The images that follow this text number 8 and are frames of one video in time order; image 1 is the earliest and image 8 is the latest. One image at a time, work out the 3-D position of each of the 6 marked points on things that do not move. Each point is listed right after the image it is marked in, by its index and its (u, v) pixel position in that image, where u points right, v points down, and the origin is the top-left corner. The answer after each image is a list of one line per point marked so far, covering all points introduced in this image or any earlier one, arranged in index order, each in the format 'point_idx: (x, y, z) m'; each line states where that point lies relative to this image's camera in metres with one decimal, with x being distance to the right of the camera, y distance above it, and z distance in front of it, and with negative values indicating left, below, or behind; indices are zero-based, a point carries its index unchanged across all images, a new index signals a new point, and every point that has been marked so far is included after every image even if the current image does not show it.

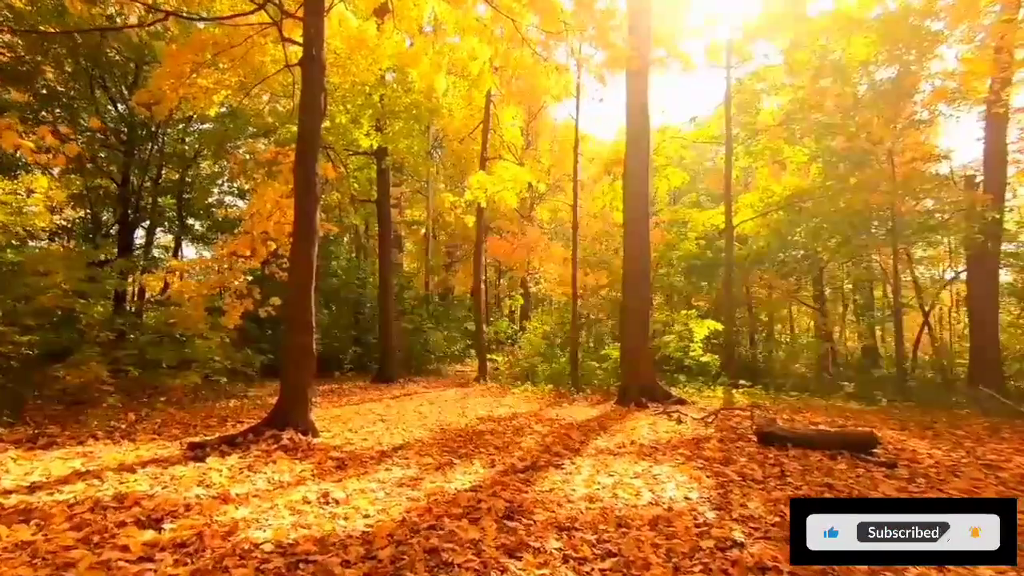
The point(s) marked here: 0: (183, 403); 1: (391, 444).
0: (-5.0, -1.8, +8.2) m
1: (-1.3, -1.7, +5.8) m
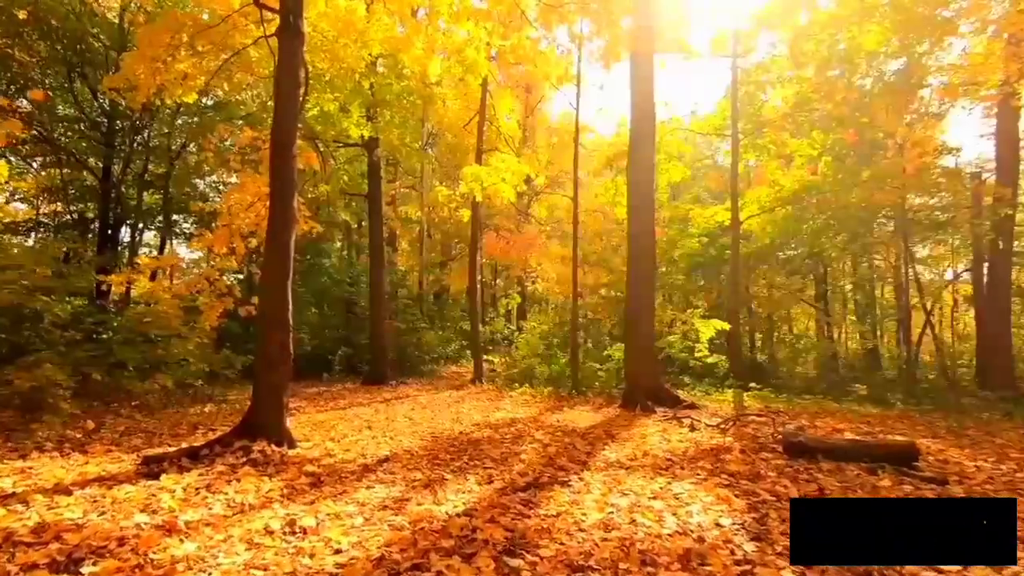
0: (-5.0, -1.7, +7.5) m
1: (-1.3, -1.6, +5.2) m
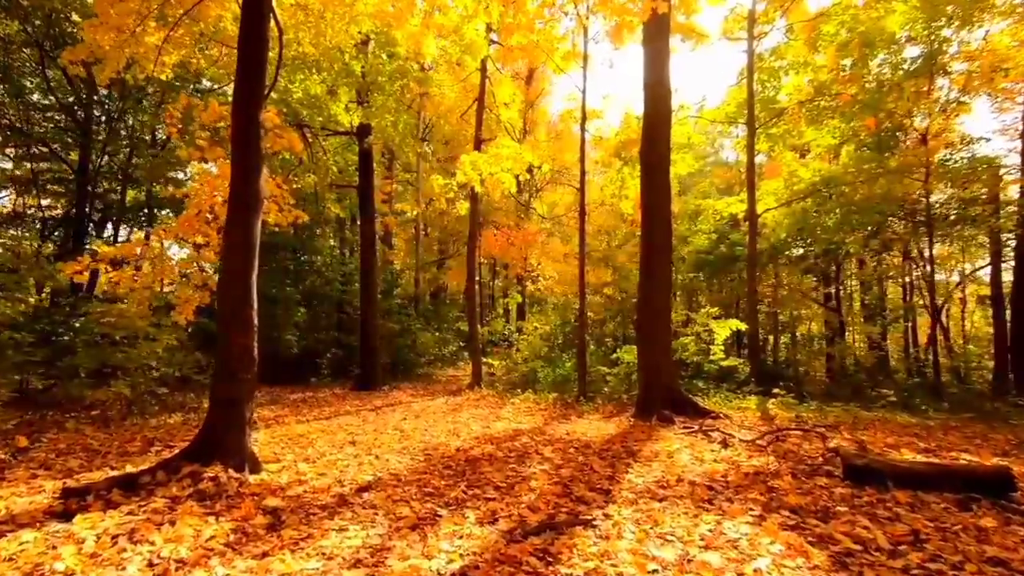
0: (-5.0, -1.7, +6.7) m
1: (-1.2, -1.5, +4.3) m
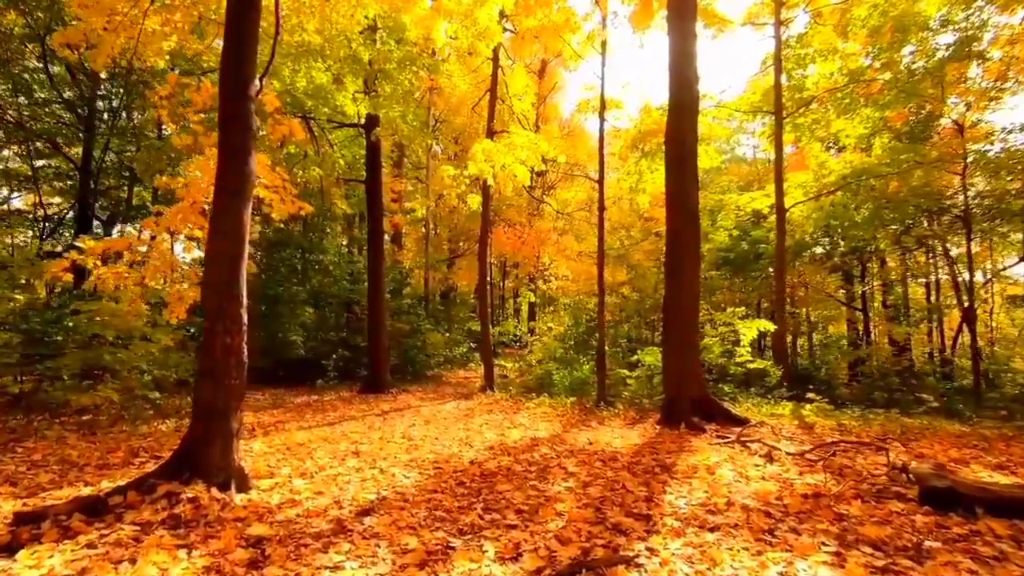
0: (-4.8, -1.6, +6.2) m
1: (-1.1, -1.5, +3.8) m
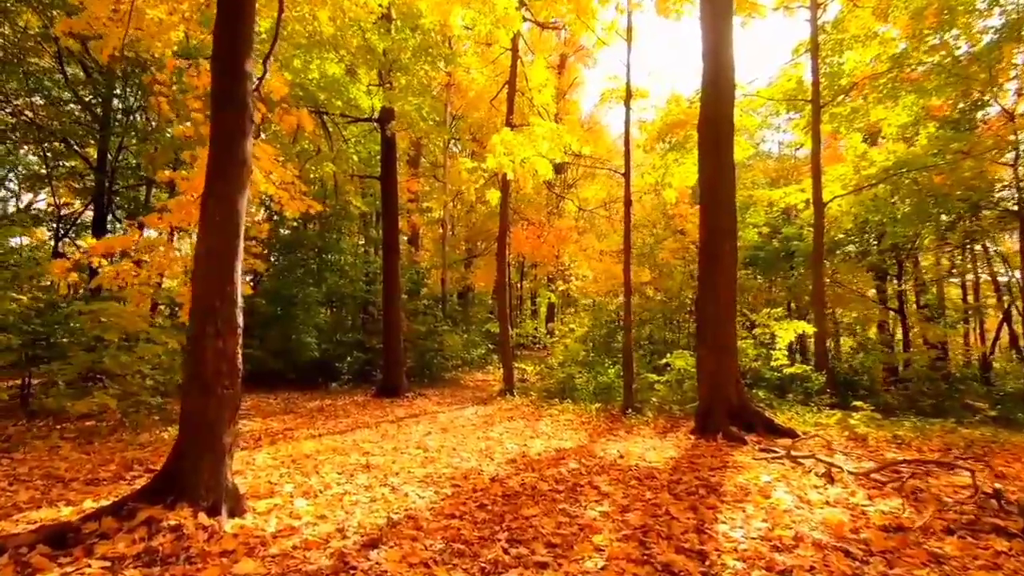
0: (-4.5, -1.6, +5.9) m
1: (-0.9, -1.5, +3.3) m
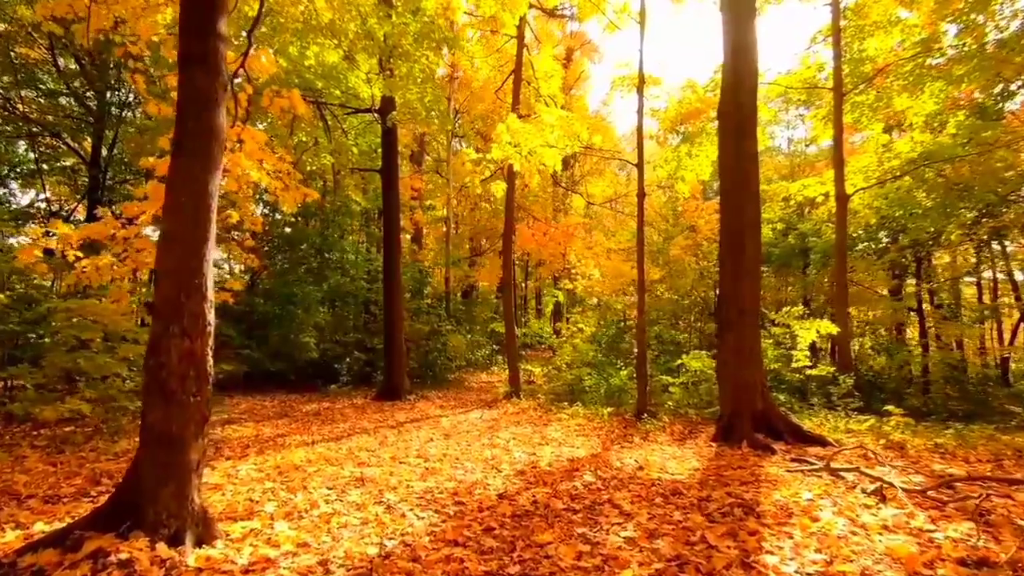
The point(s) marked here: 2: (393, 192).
0: (-4.4, -1.6, +5.4) m
1: (-0.8, -1.4, +2.8) m
2: (-2.5, +2.0, +11.3) m
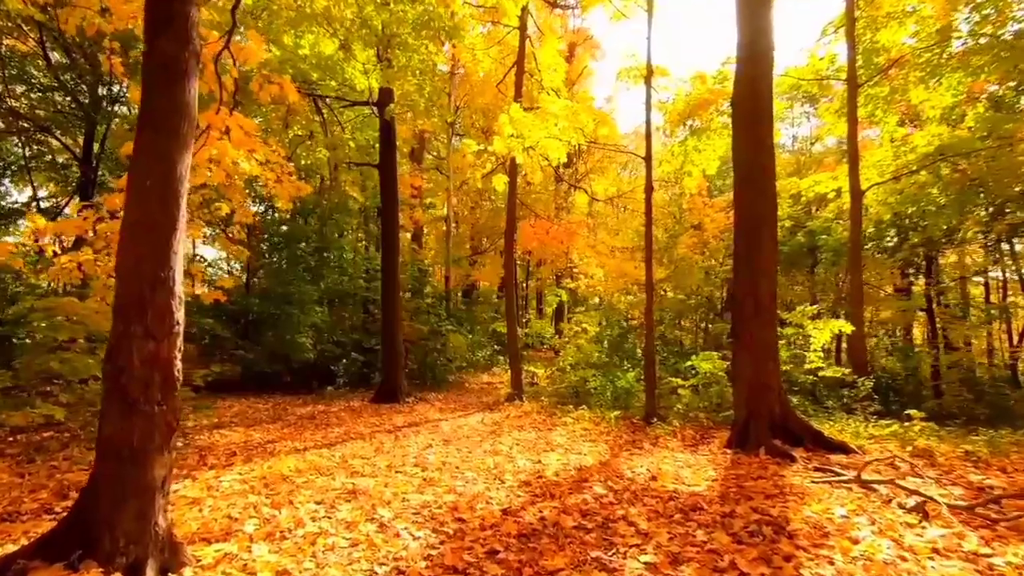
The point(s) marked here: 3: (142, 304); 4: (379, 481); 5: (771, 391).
0: (-4.4, -1.5, +5.1) m
1: (-0.8, -1.4, +2.5) m
2: (-2.4, +2.0, +10.9) m
3: (-1.8, -0.1, +2.7) m
4: (-1.1, -1.6, +4.6) m
5: (+3.0, -1.2, +6.2) m
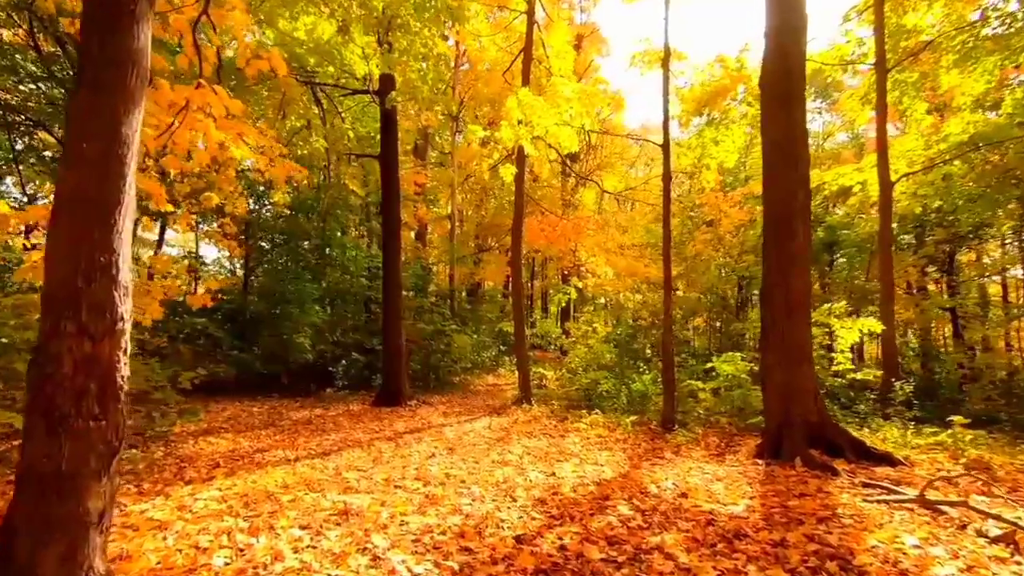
0: (-4.3, -1.5, +4.6) m
1: (-0.7, -1.4, +2.0) m
2: (-2.3, +2.1, +10.4) m
3: (-1.8, 0.0, +2.2) m
4: (-1.0, -1.6, +4.1) m
5: (+3.1, -1.1, +5.6) m
